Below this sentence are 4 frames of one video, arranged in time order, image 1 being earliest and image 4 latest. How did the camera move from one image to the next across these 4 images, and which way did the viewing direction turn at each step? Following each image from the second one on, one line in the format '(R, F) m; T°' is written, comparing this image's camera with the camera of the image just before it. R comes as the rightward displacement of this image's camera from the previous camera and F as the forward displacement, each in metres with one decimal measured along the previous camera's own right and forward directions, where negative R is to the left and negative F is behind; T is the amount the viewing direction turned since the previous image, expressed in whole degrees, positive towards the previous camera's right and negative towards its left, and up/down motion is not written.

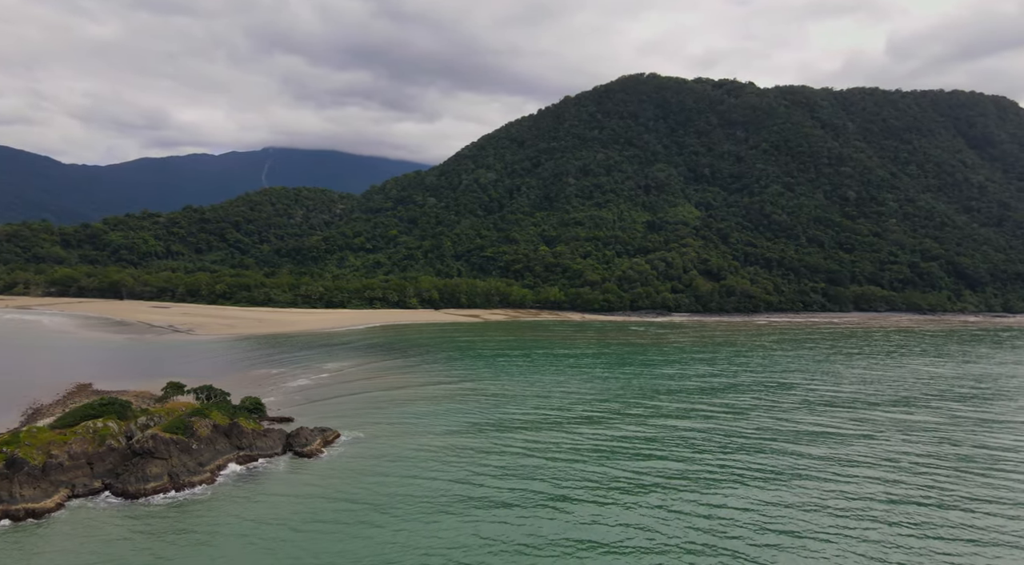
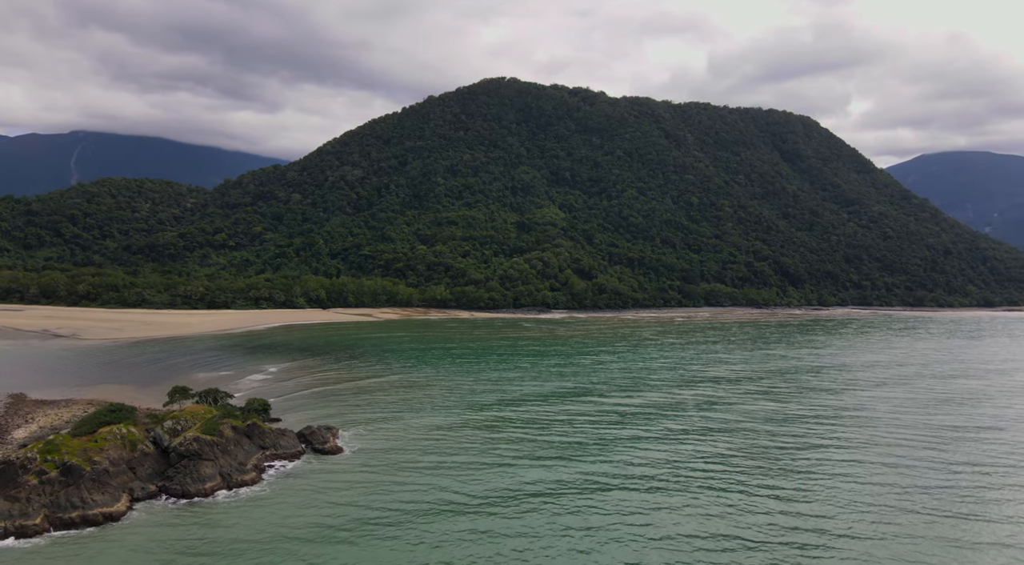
(-10.0, -1.5) m; +14°
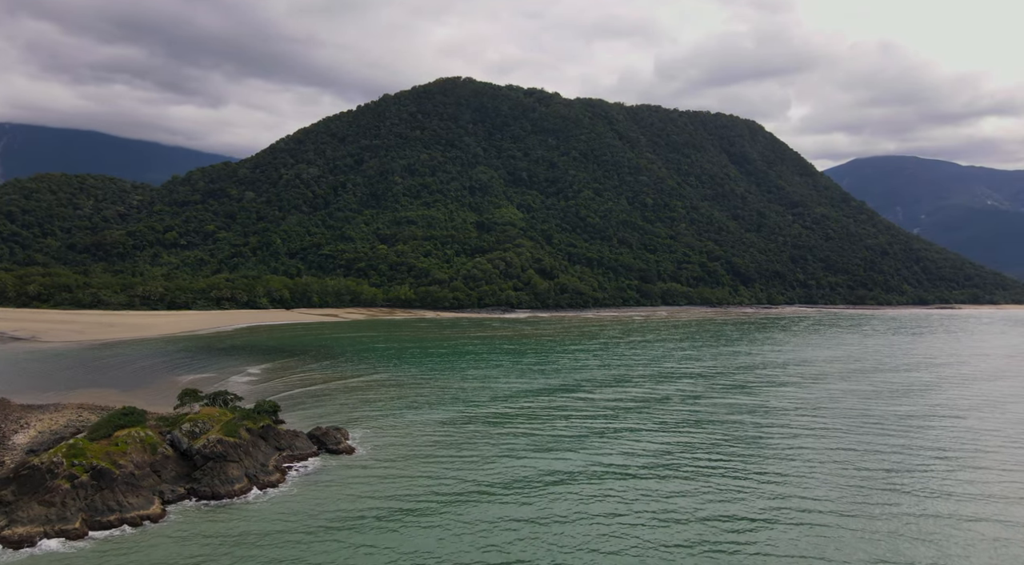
(-3.8, -0.2) m; +5°
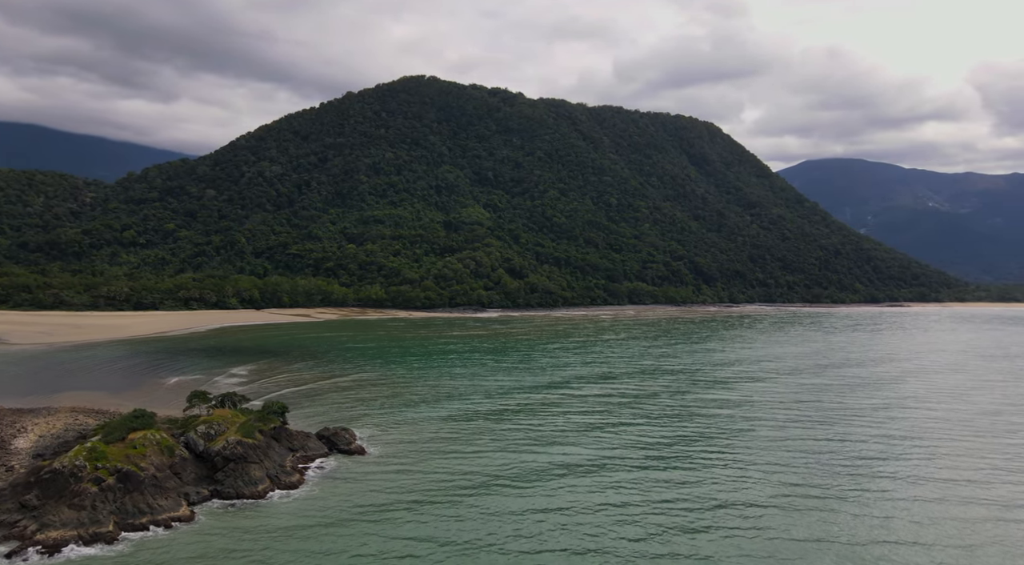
(-3.1, 0.0) m; +4°
